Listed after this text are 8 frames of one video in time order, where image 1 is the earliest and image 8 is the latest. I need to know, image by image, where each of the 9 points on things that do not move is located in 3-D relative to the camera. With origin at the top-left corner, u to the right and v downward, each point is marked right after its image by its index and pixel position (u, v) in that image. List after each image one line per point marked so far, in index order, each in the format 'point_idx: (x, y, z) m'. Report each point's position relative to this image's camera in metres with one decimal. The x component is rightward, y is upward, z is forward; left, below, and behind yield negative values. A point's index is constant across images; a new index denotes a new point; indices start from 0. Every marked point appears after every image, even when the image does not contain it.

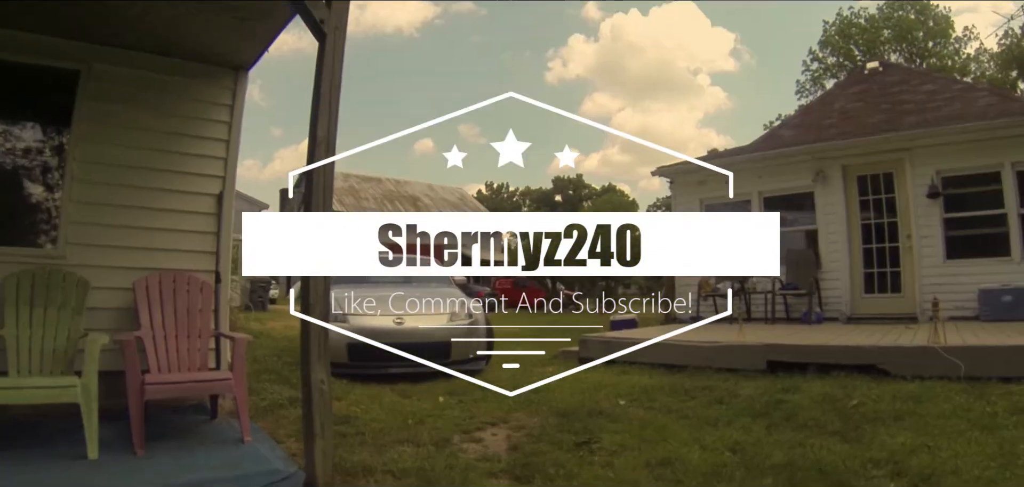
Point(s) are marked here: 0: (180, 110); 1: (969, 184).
0: (-2.4, +0.9, +4.7) m
1: (+5.8, +0.8, +8.2) m
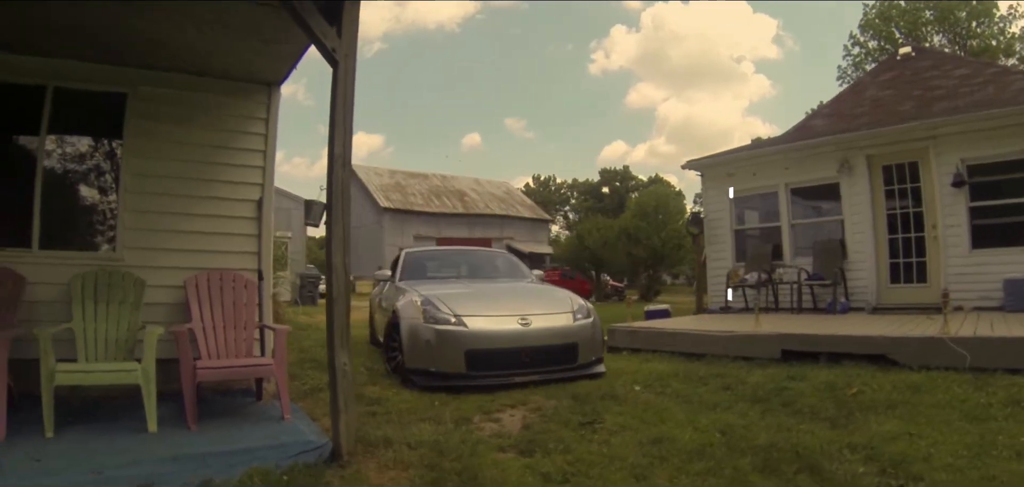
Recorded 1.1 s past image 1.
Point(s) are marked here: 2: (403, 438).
0: (-2.3, +0.9, +5.1) m
1: (+6.1, +1.0, +8.1) m
2: (-0.5, -0.9, +3.2) m
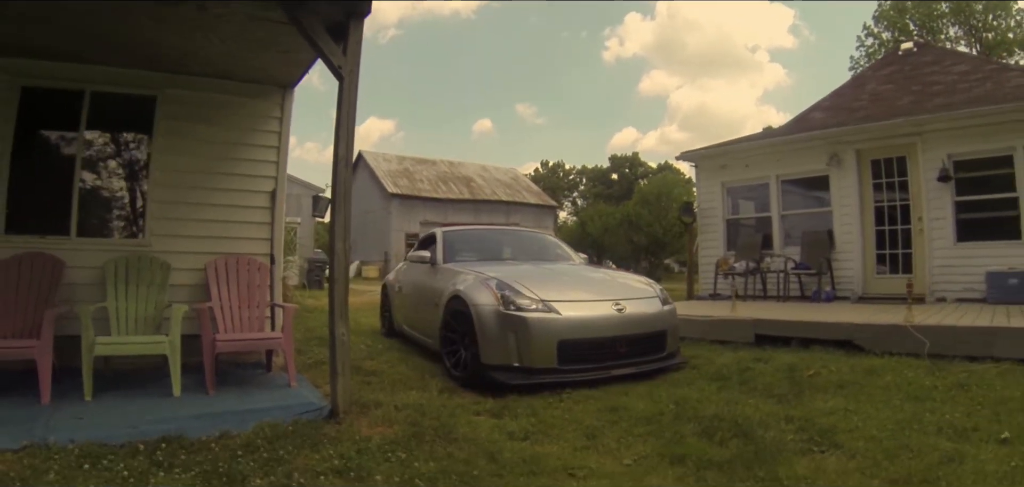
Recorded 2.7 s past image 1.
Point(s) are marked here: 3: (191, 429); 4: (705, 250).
0: (-2.3, +1.0, +5.6) m
1: (+6.1, +1.0, +8.4) m
2: (-0.7, -0.9, +3.6) m
3: (-1.5, -0.9, +3.2) m
4: (+3.2, -0.1, +11.1) m
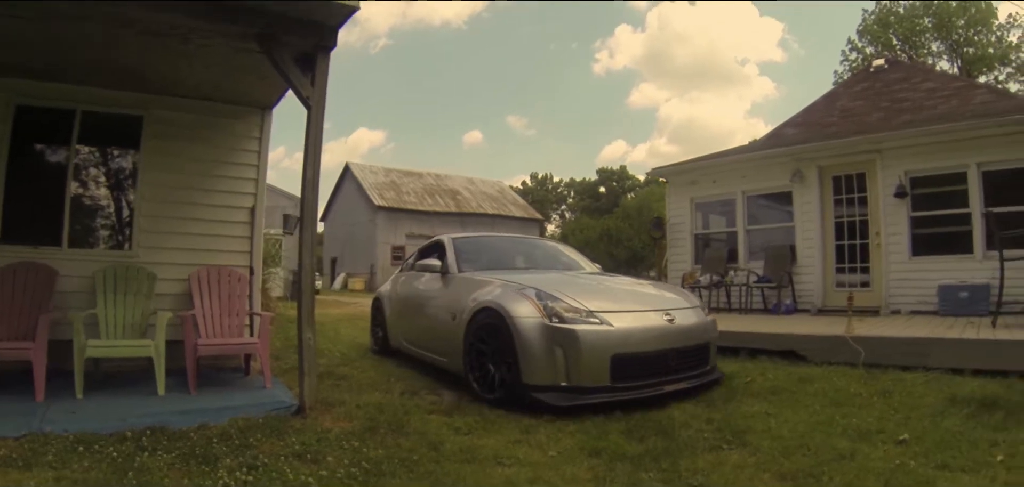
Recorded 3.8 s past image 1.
0: (-2.6, +0.9, +5.9) m
1: (+5.8, +0.8, +8.9) m
2: (-0.9, -1.0, +4.0) m
3: (-1.8, -0.9, +3.5) m
4: (+2.8, -0.4, +11.5) m
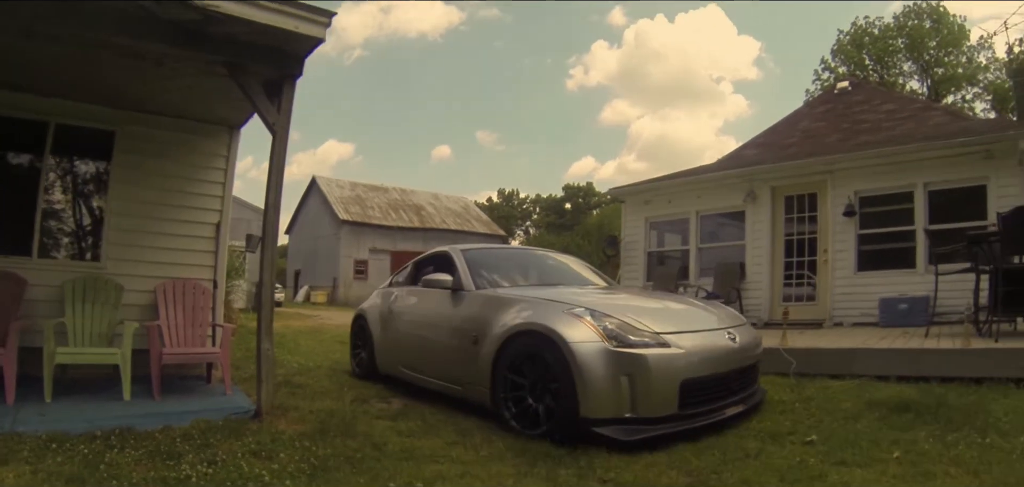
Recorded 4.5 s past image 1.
0: (-3.0, +0.8, +6.2) m
1: (+5.2, +0.6, +9.5) m
2: (-1.3, -1.1, +4.3) m
3: (-2.1, -1.0, +3.8) m
4: (+2.2, -0.6, +11.9) m
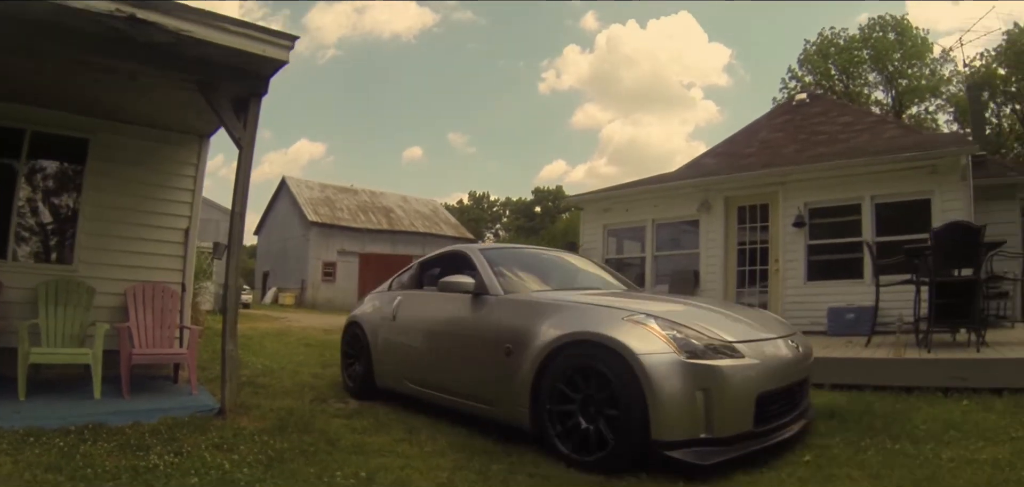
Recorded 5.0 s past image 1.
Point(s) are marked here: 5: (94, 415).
0: (-3.4, +0.8, +6.4) m
1: (+4.7, +0.4, +10.0) m
2: (-1.7, -1.1, +4.6) m
3: (-2.5, -1.1, +4.1) m
4: (+1.5, -0.7, +12.4) m
5: (-2.6, -1.1, +4.1) m
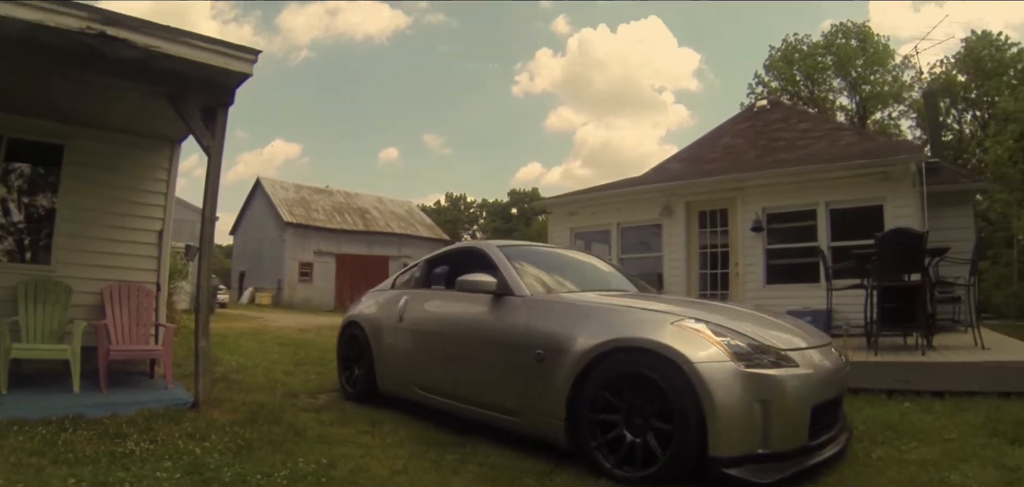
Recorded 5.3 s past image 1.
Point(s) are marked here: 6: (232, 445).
0: (-3.8, +0.7, +6.6) m
1: (+4.2, +0.3, +10.5) m
2: (-2.0, -1.2, +4.9) m
3: (-2.8, -1.1, +4.3) m
4: (+1.0, -0.8, +12.7) m
5: (-2.9, -1.1, +4.3) m
6: (-1.6, -1.1, +3.7) m
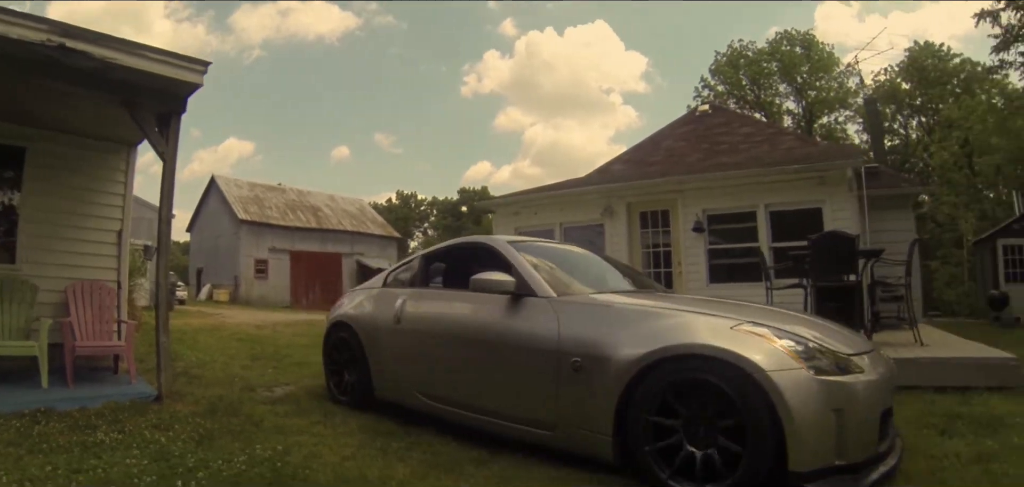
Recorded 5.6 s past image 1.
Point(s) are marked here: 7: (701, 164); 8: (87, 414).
0: (-4.3, +0.8, +6.8) m
1: (+3.5, +0.3, +11.2) m
2: (-2.4, -1.2, +5.2) m
3: (-3.2, -1.1, +4.6) m
4: (+0.1, -0.8, +13.2) m
5: (-3.3, -1.1, +4.6) m
6: (-1.9, -1.2, +4.0) m
7: (+3.9, +1.5, +13.5) m
8: (-2.8, -1.1, +4.3) m
